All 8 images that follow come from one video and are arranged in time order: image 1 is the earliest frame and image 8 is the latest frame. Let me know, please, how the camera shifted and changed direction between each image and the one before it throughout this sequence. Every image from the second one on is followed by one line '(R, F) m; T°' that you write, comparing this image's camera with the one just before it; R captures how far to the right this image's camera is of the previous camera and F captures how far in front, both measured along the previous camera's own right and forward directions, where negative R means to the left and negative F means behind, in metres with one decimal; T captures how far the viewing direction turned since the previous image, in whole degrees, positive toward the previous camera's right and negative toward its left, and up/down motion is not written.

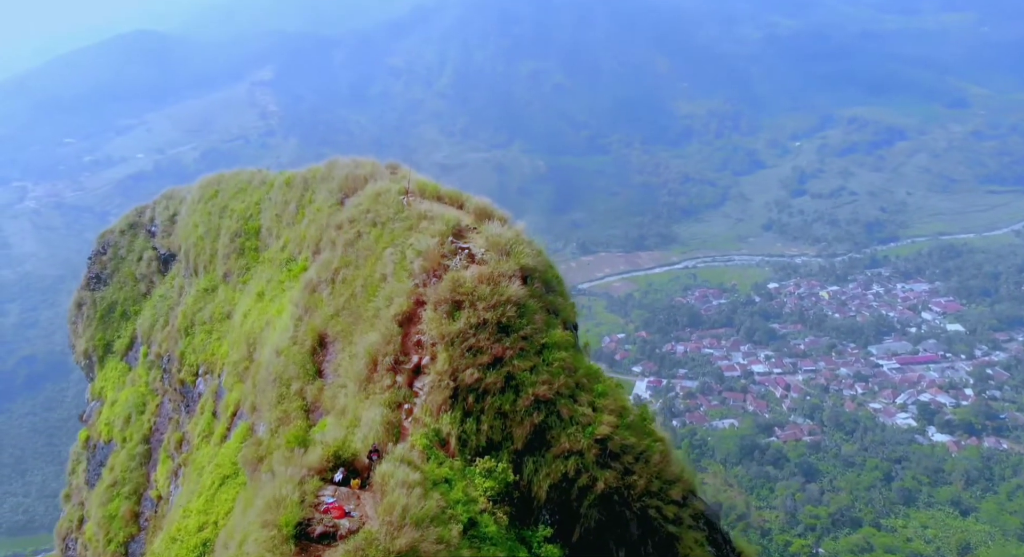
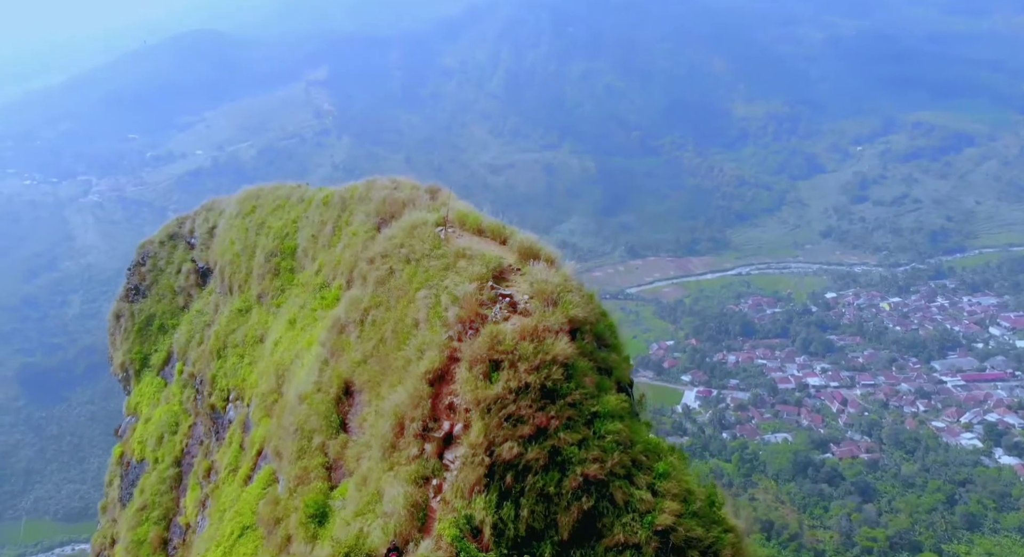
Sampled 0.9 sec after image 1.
(+0.1, +1.1) m; -3°
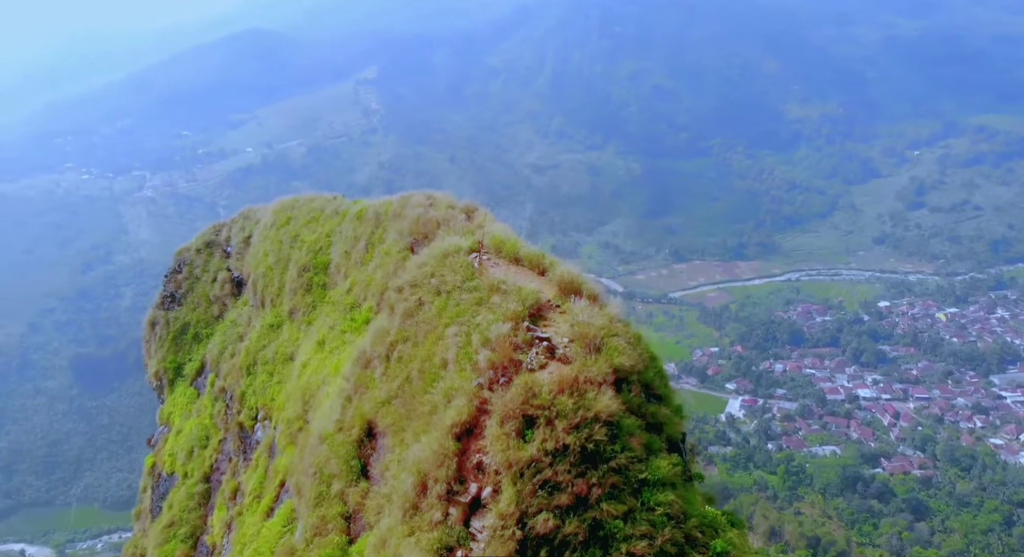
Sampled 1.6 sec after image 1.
(+0.1, +0.7) m; -3°
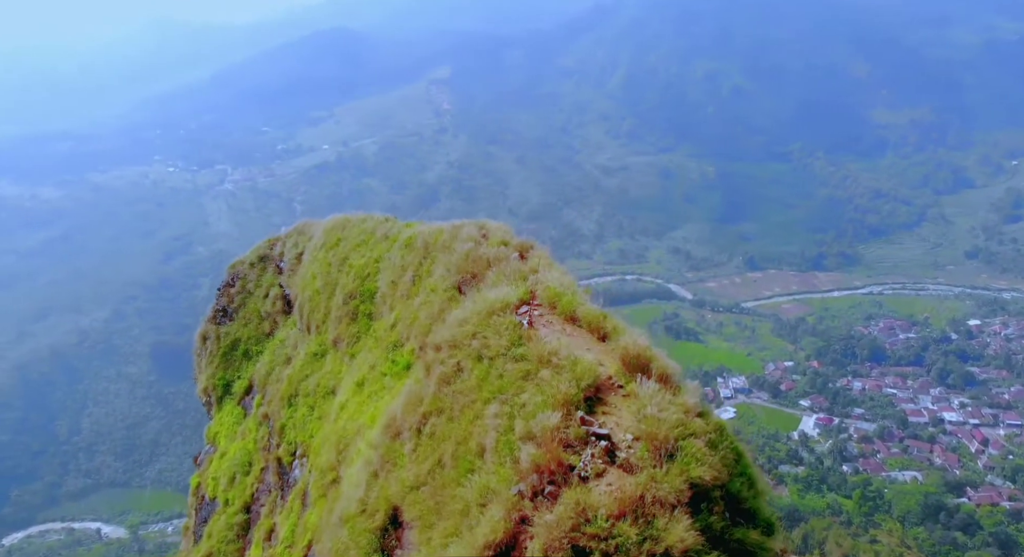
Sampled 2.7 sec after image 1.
(+0.2, +1.0) m; -5°
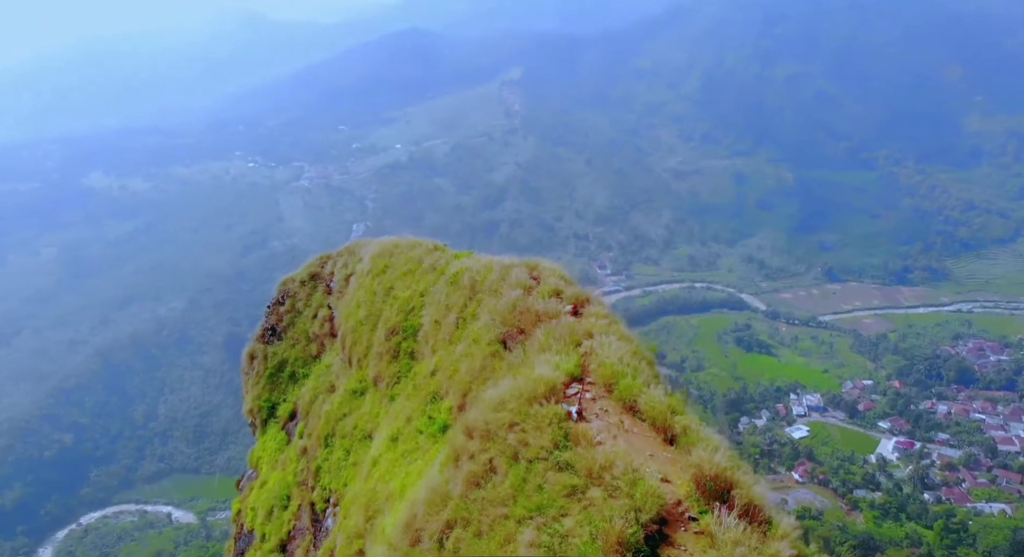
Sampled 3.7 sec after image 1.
(+0.1, +0.9) m; -5°
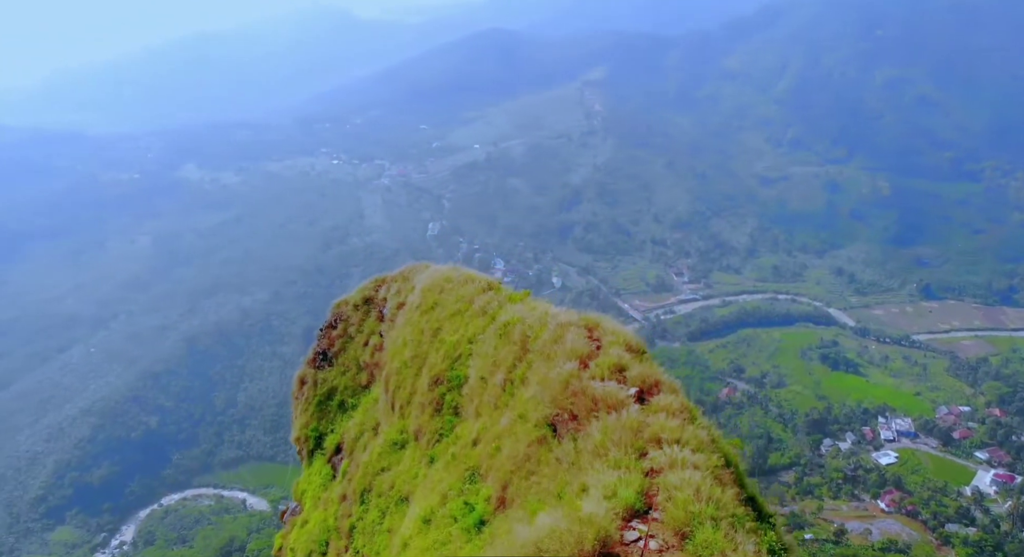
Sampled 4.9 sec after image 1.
(+0.1, +0.9) m; -5°
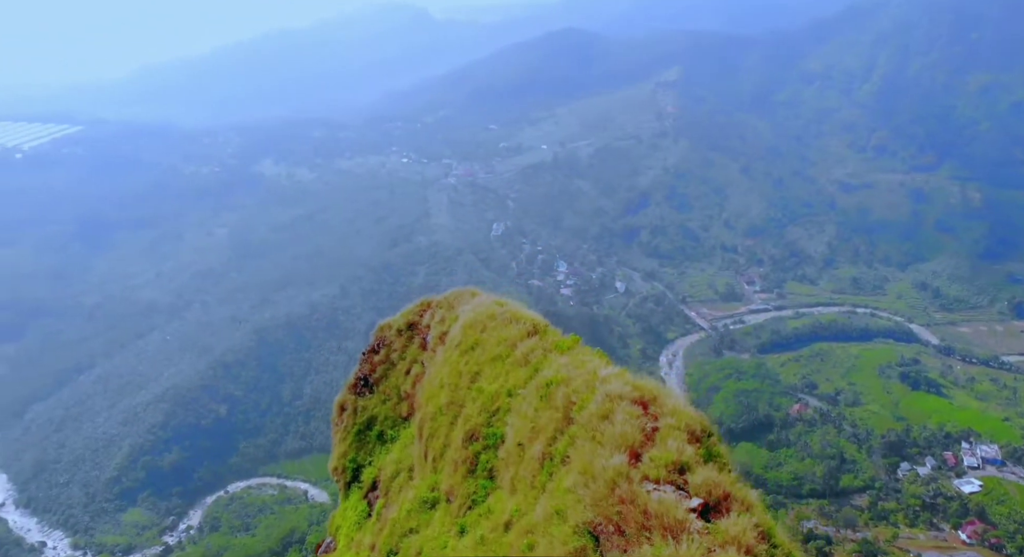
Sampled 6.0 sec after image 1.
(+0.1, +0.8) m; -5°
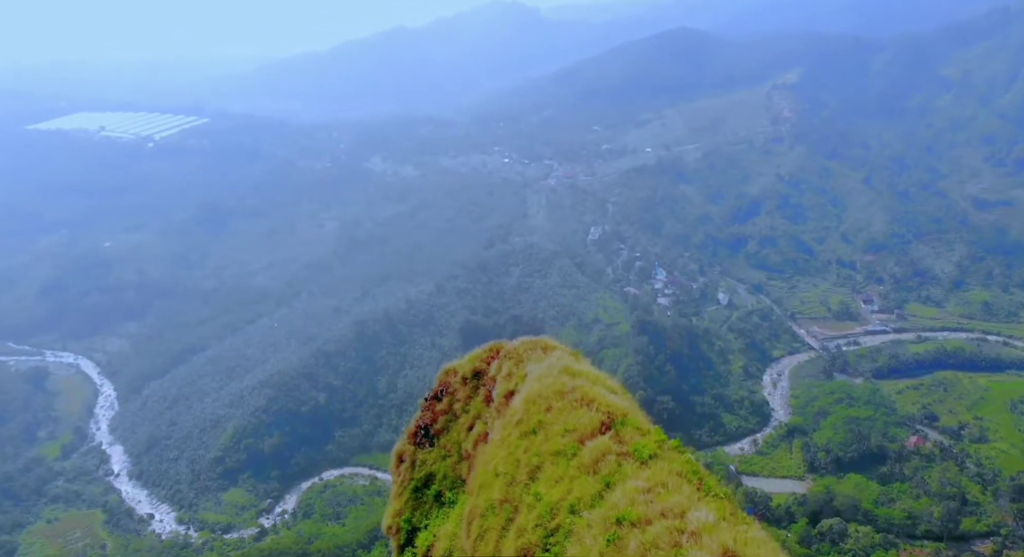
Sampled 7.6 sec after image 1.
(+0.1, +1.0) m; -7°
